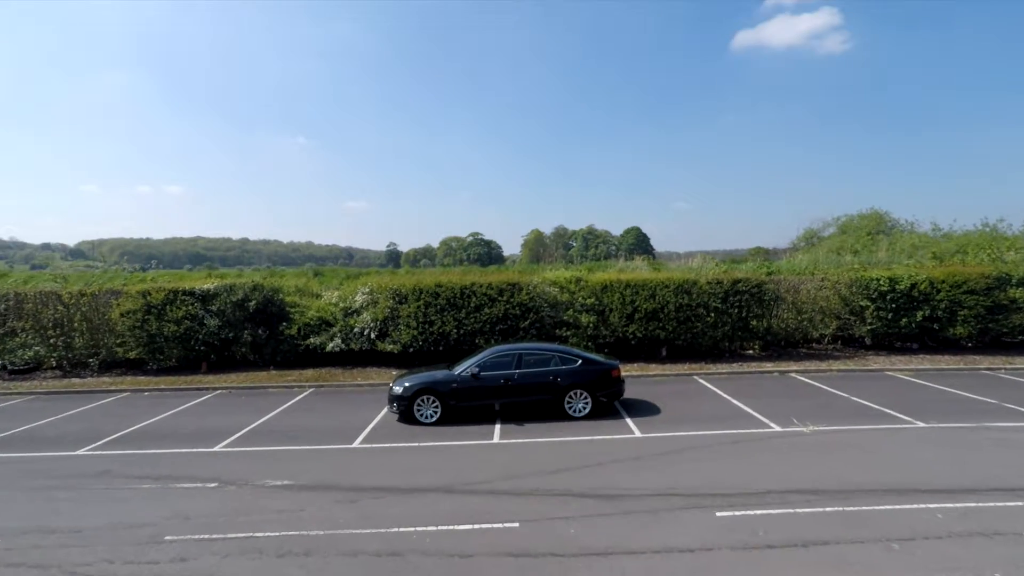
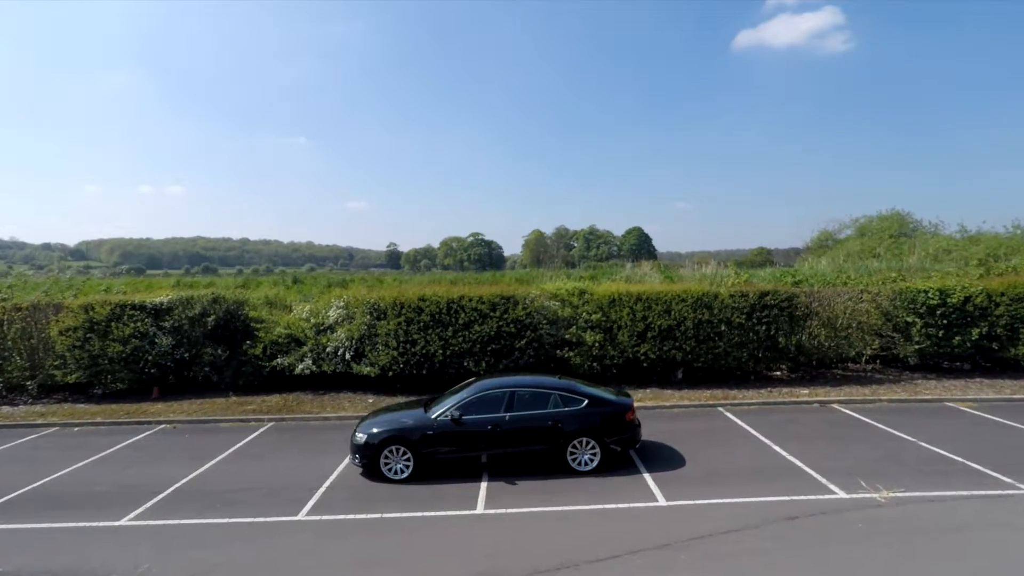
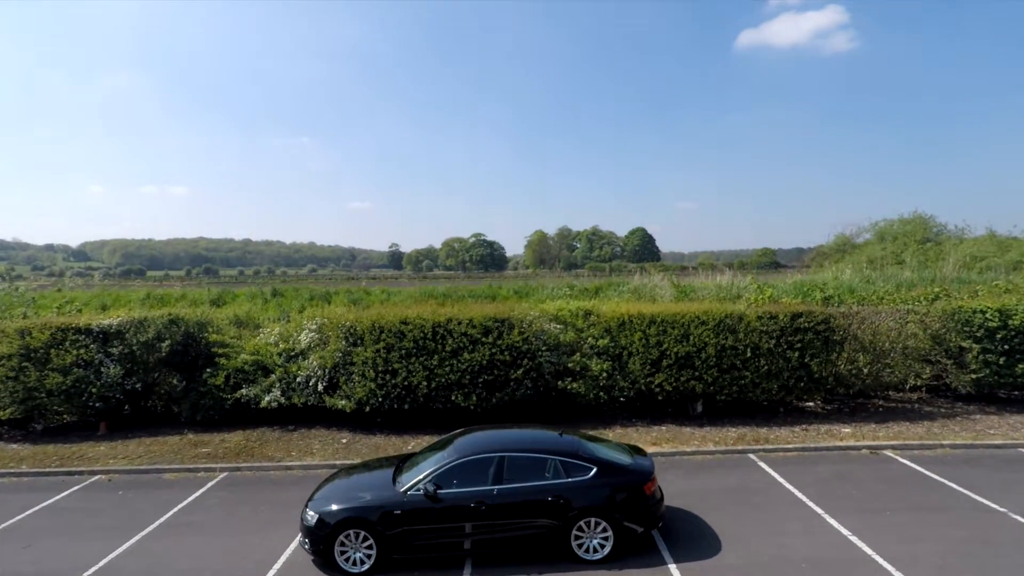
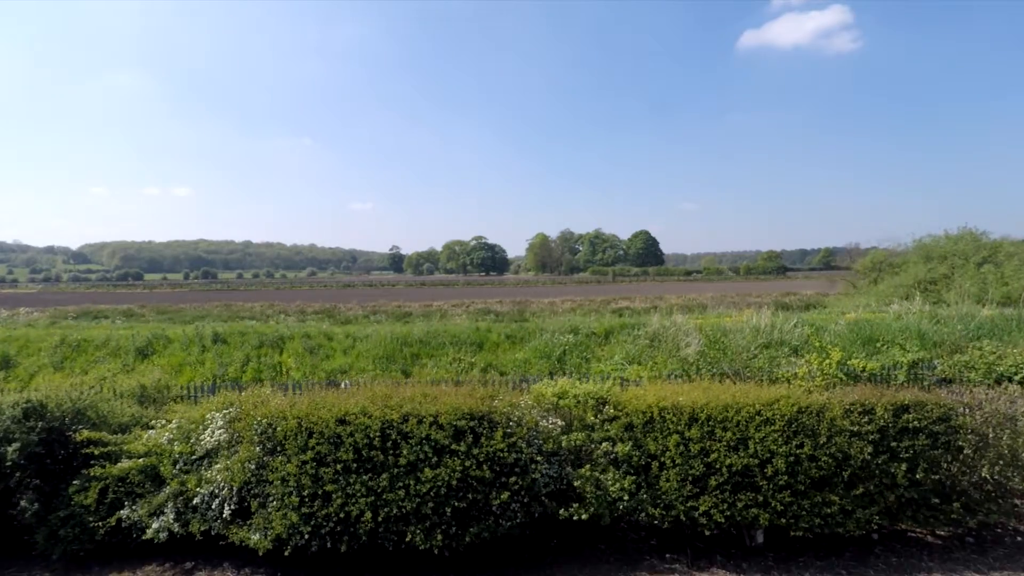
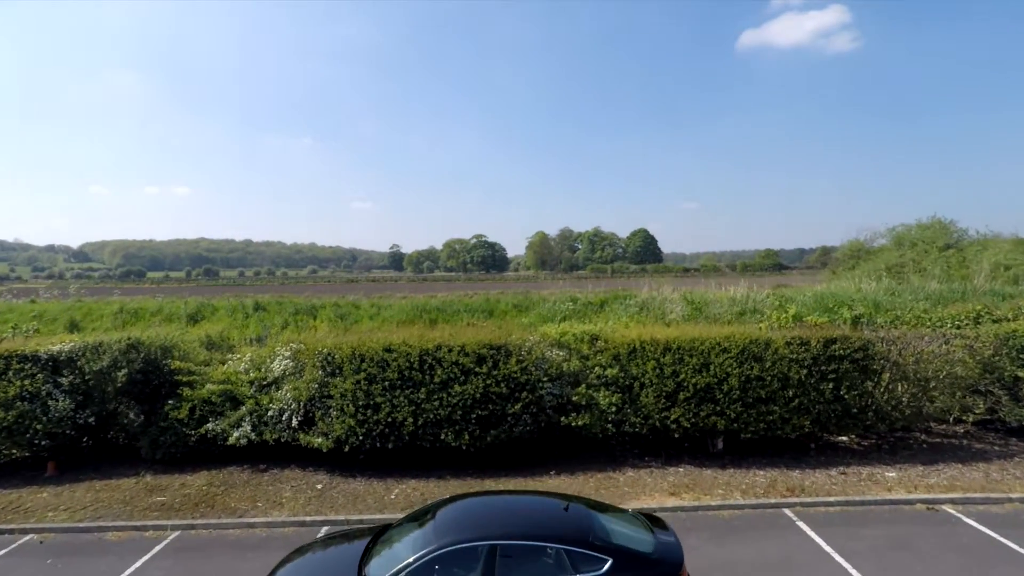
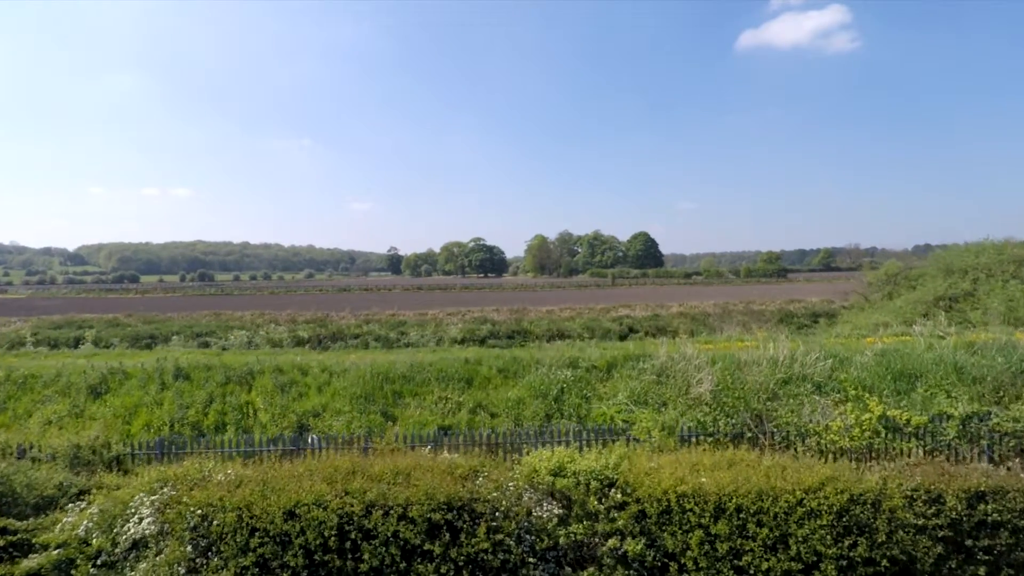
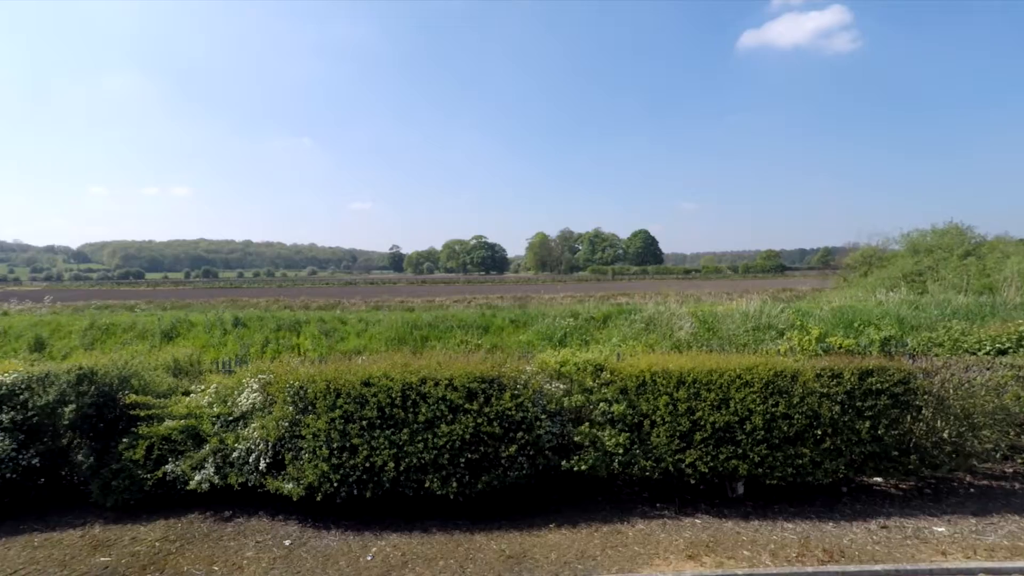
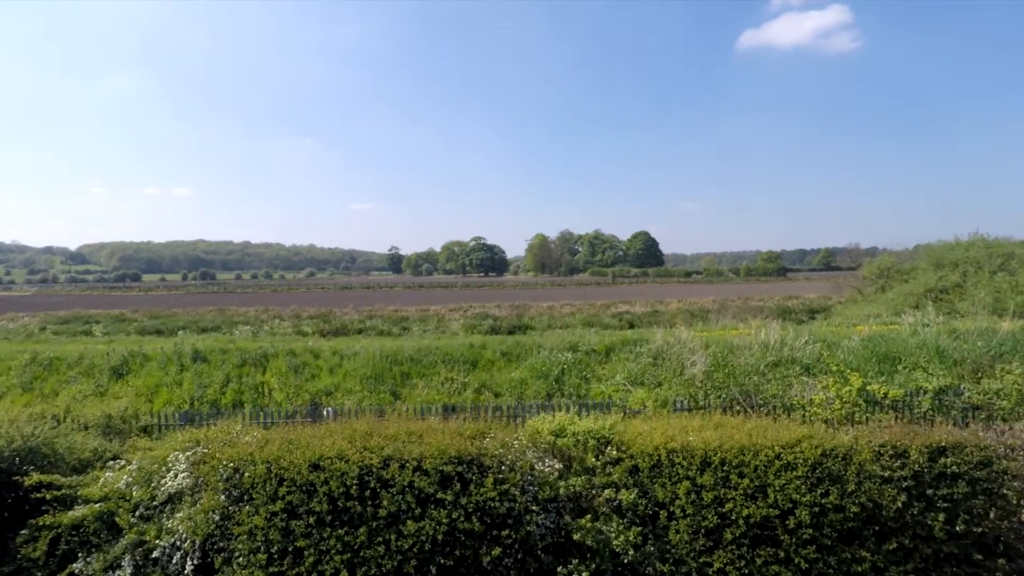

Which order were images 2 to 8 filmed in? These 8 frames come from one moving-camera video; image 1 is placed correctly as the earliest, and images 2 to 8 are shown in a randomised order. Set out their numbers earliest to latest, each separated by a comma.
2, 3, 5, 7, 4, 8, 6
